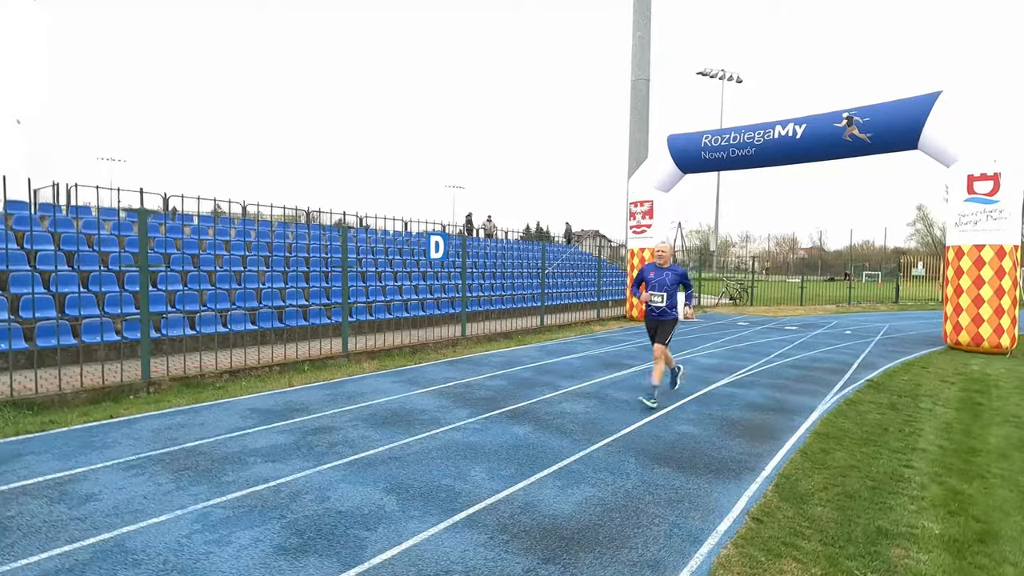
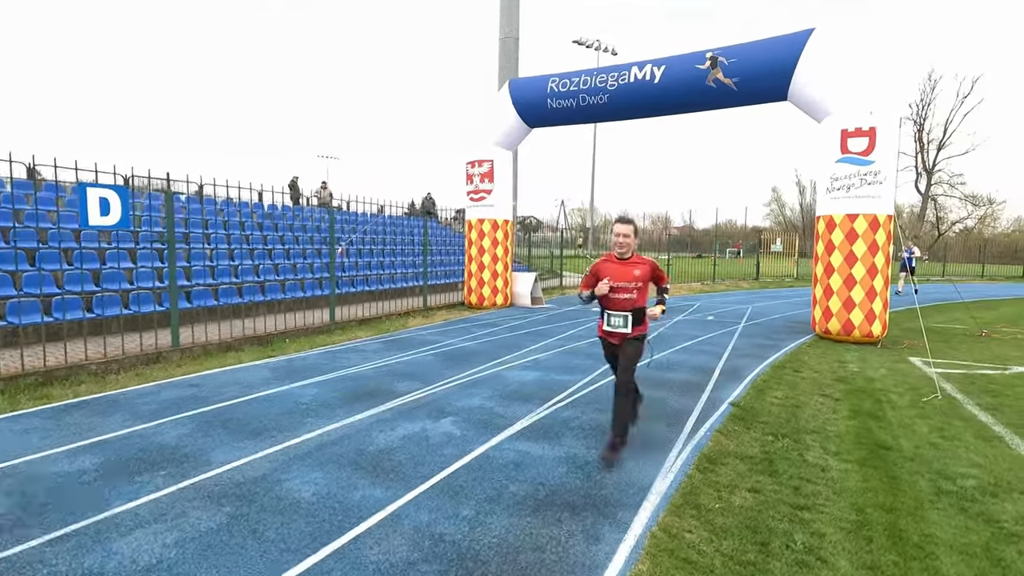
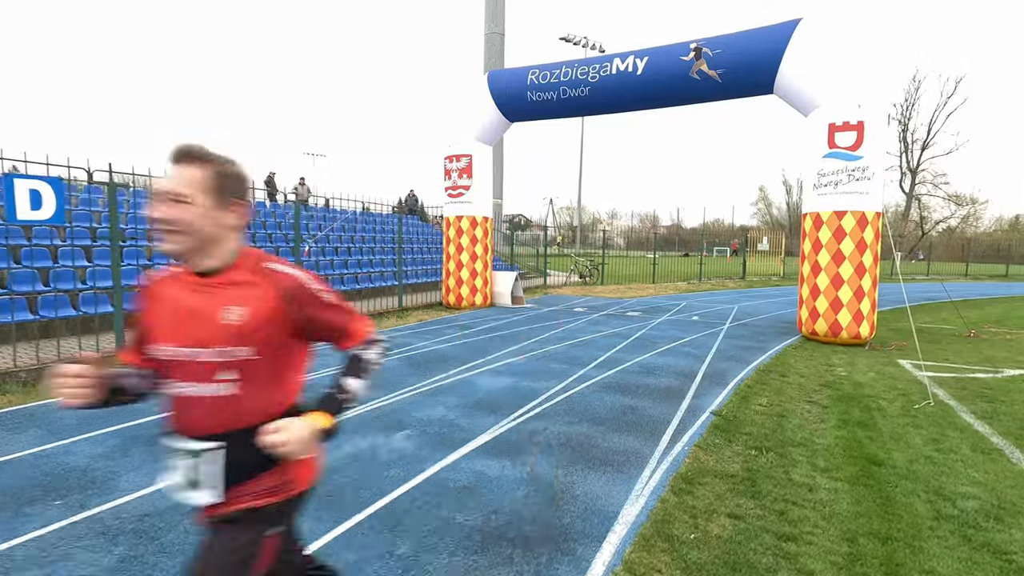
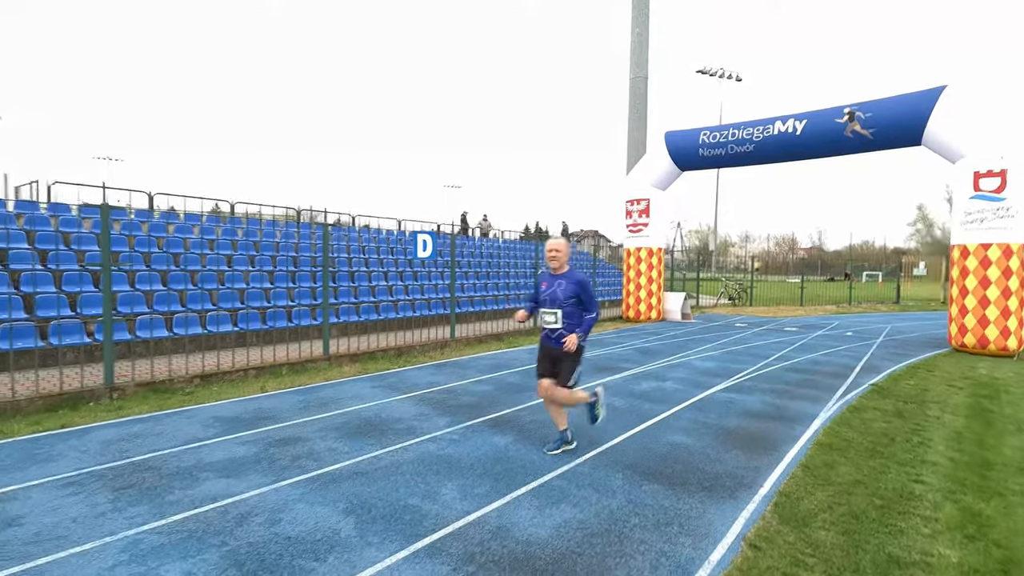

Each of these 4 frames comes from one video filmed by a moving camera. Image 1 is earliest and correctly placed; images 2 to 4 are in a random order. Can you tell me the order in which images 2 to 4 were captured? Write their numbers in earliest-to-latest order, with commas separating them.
4, 2, 3
